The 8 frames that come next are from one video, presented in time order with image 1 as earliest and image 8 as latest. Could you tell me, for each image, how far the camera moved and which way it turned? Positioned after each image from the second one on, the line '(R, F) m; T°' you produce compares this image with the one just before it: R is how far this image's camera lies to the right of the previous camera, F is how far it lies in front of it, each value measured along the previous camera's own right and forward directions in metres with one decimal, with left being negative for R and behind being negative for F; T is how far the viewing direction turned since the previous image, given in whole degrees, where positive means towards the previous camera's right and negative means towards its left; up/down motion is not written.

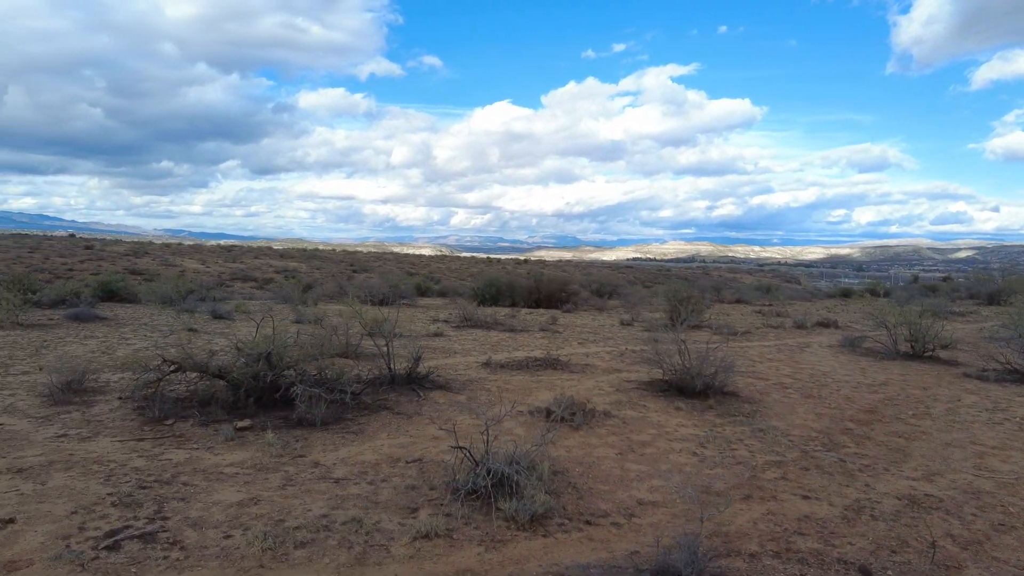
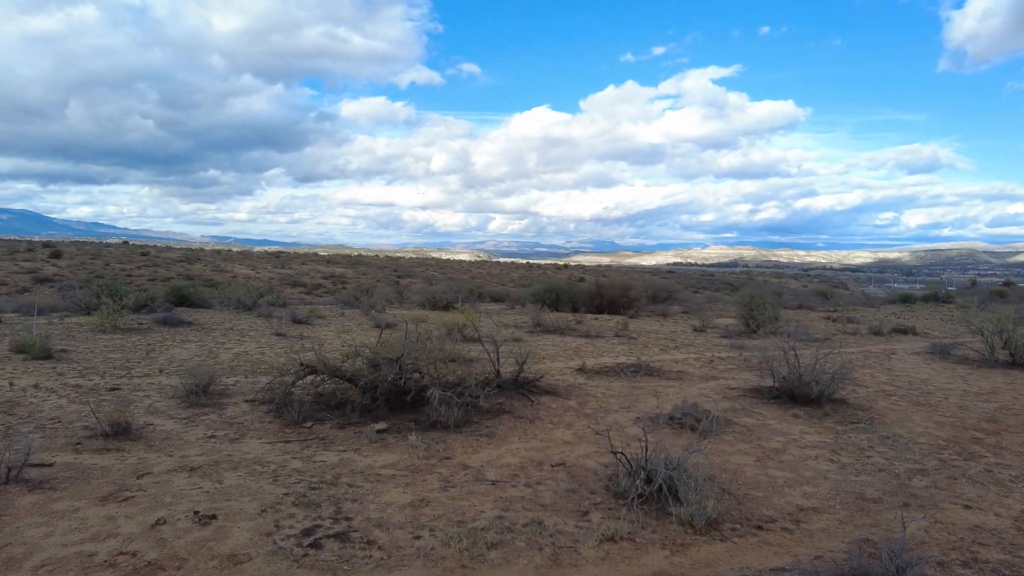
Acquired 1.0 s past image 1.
(-0.9, -0.1) m; -3°
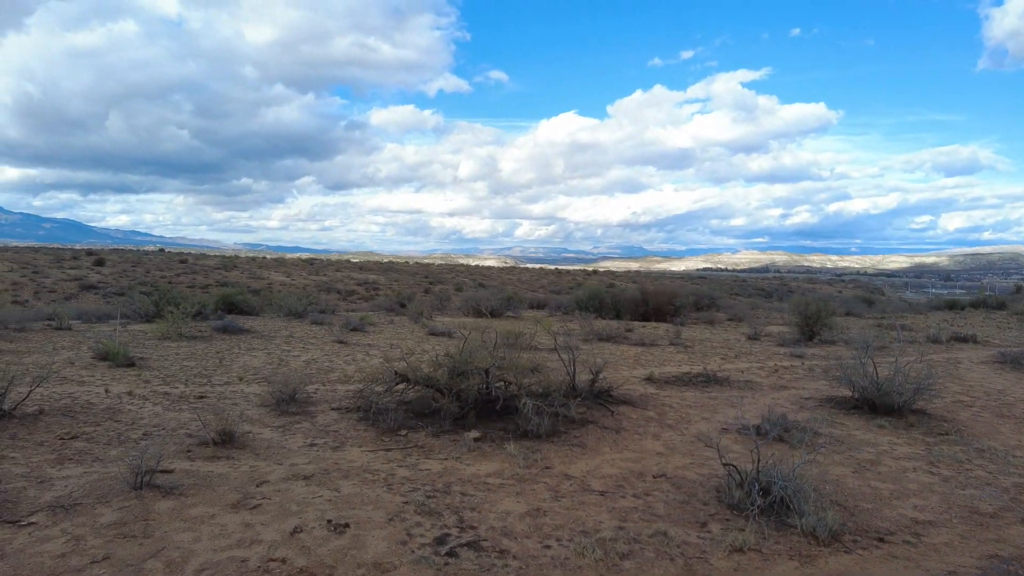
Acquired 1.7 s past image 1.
(-0.6, -0.1) m; -2°
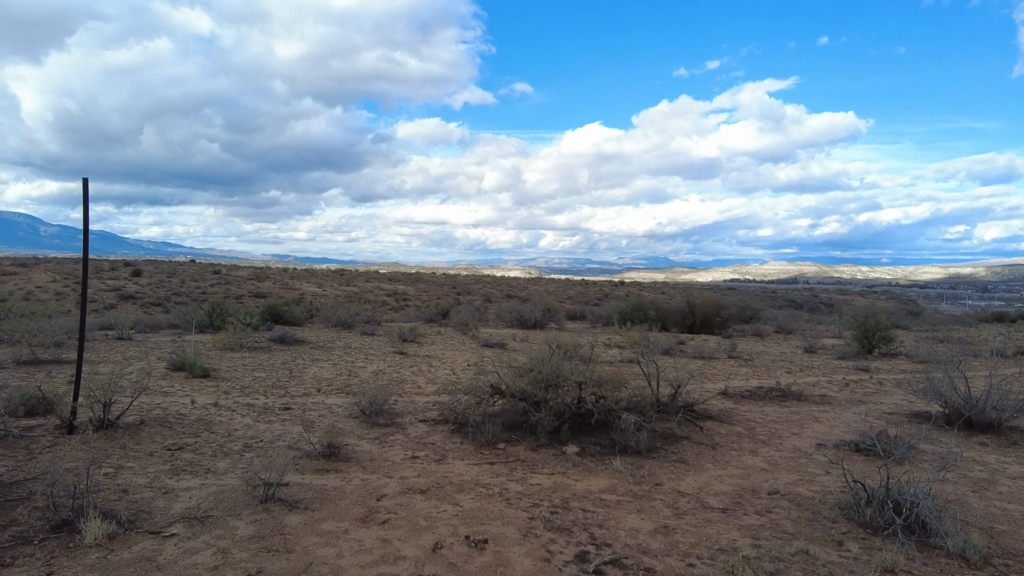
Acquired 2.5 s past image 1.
(-0.7, 0.0) m; -2°
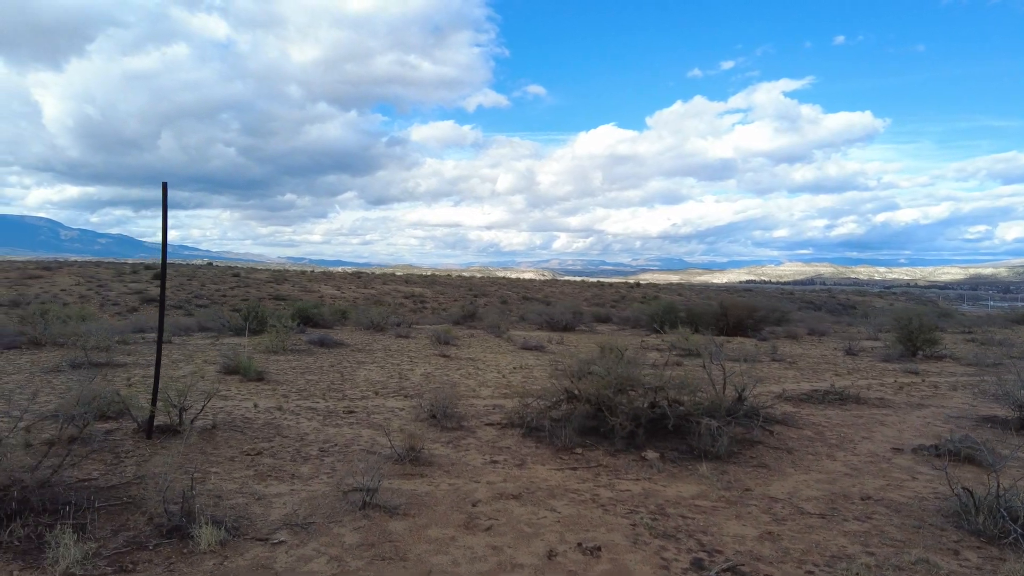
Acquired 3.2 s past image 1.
(-0.6, 0.0) m; -1°
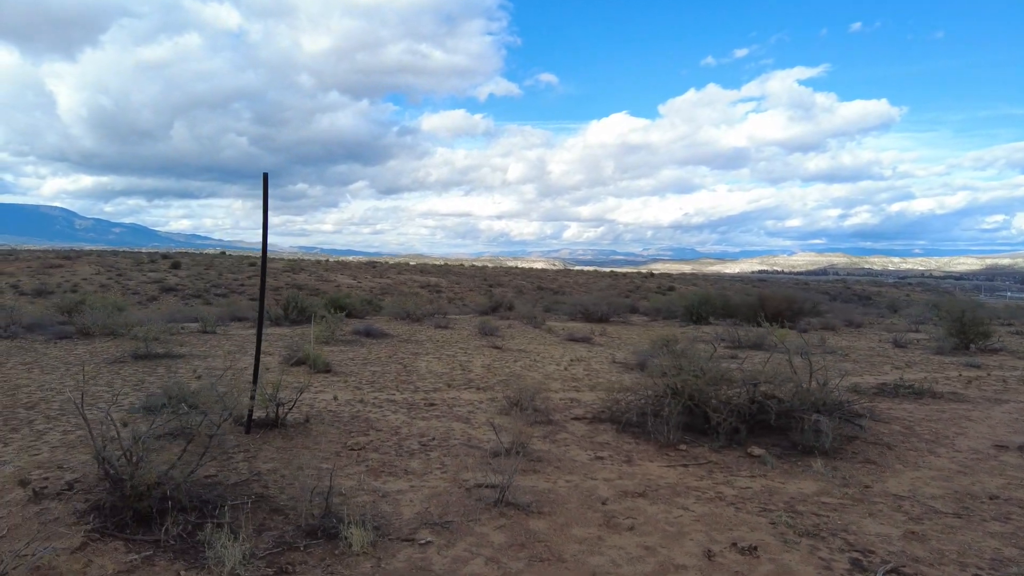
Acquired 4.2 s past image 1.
(-0.9, +0.1) m; -1°
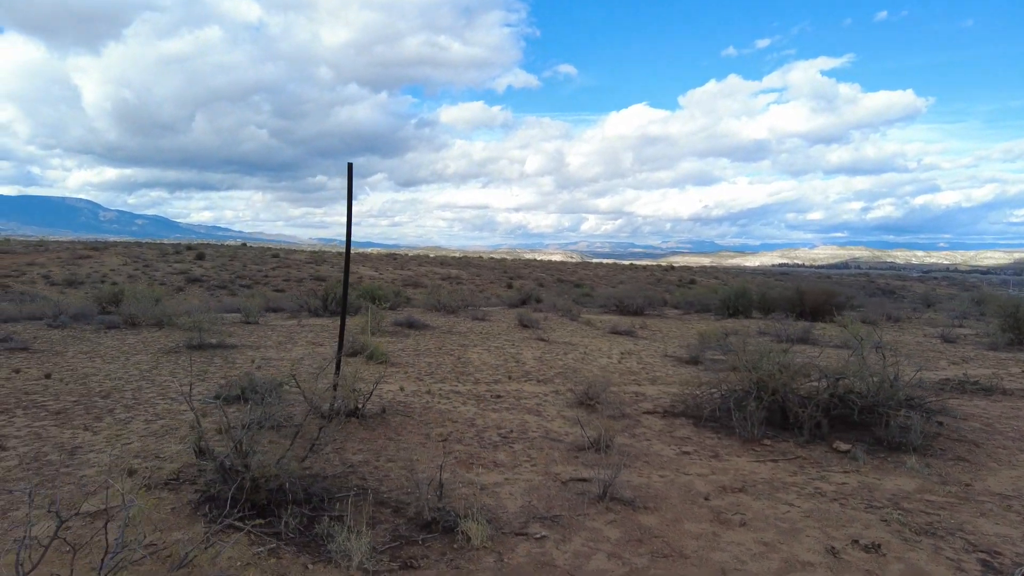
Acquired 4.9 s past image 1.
(-0.6, +0.1) m; -1°
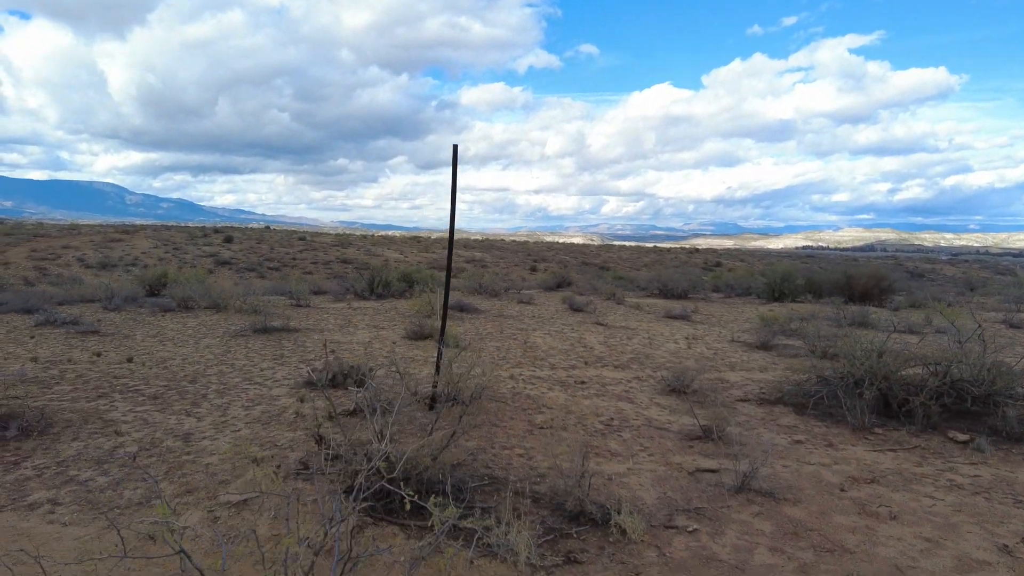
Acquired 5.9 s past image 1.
(-0.8, +0.1) m; -2°
